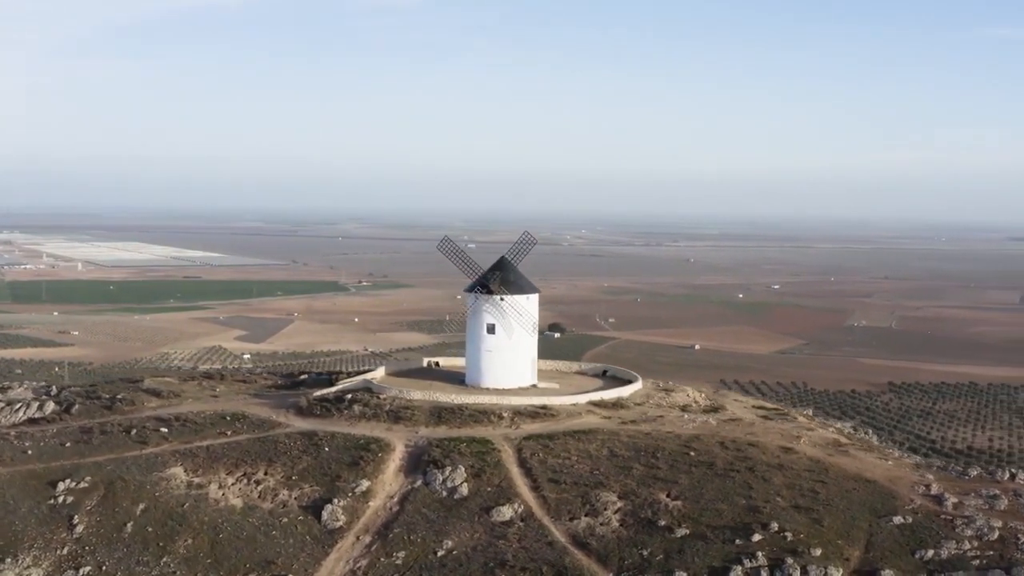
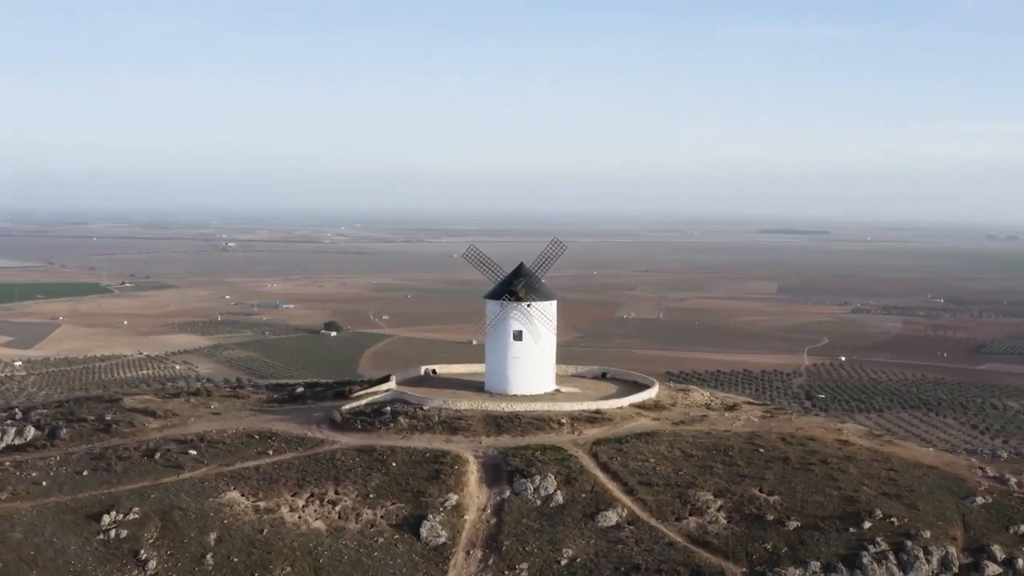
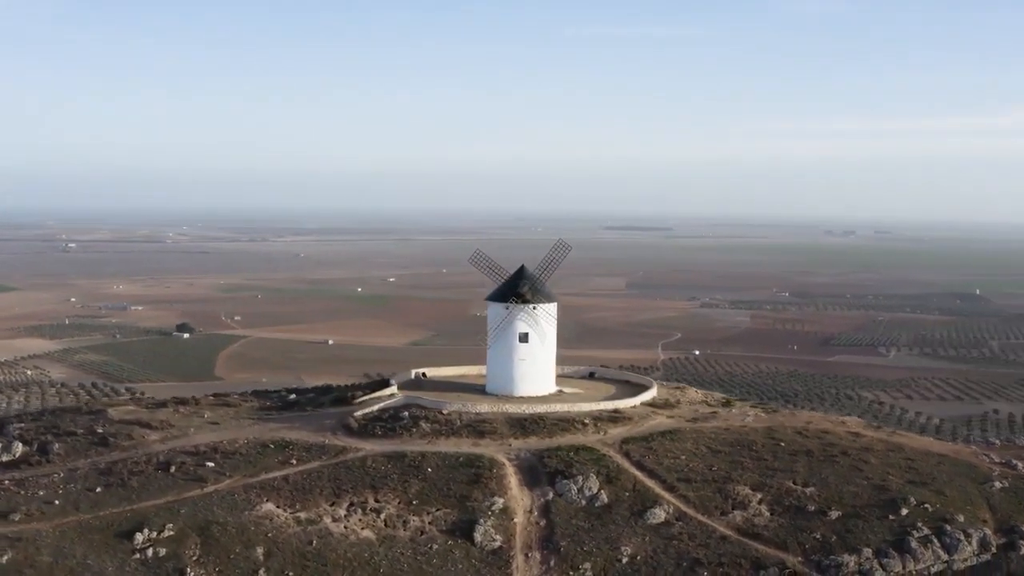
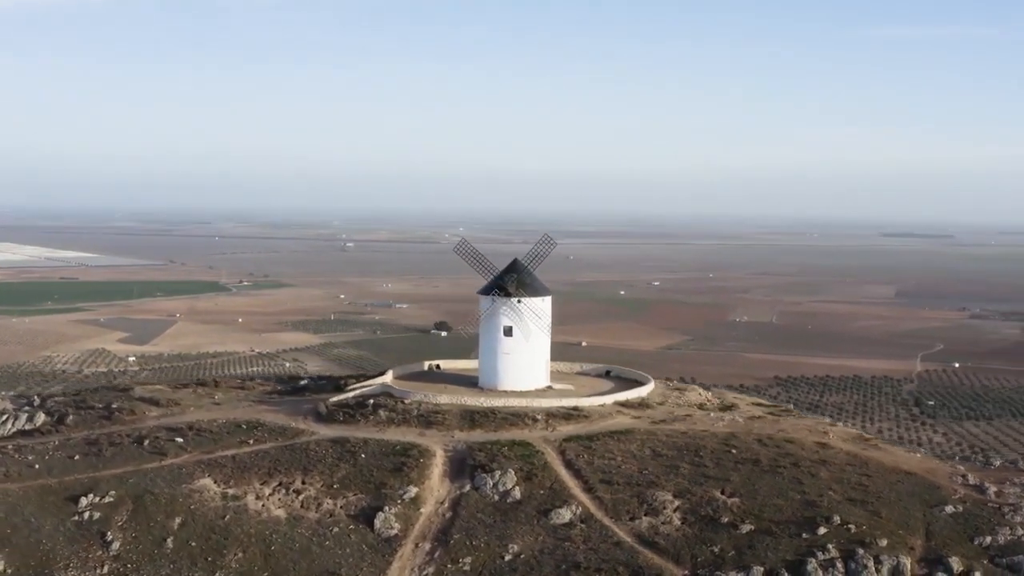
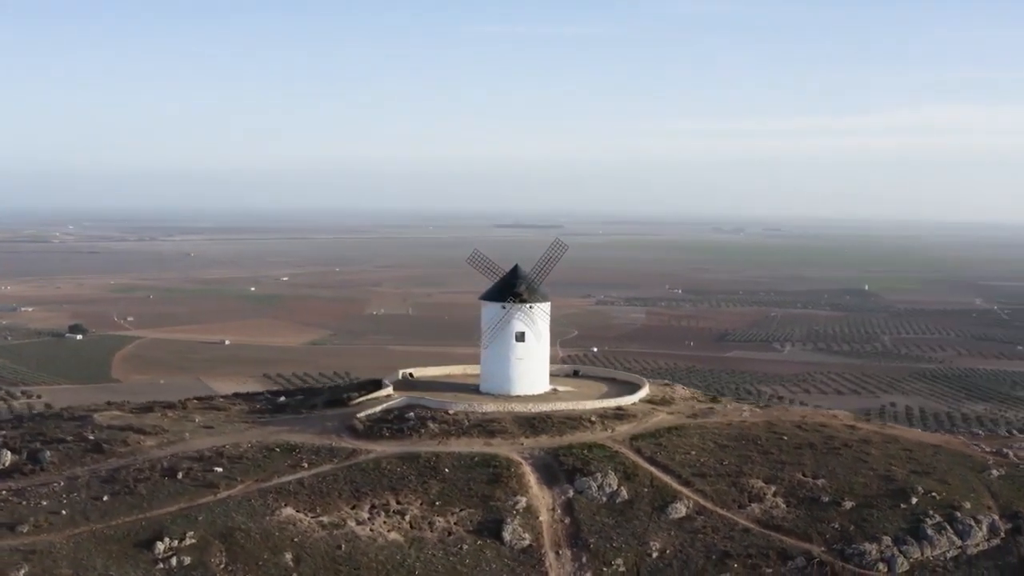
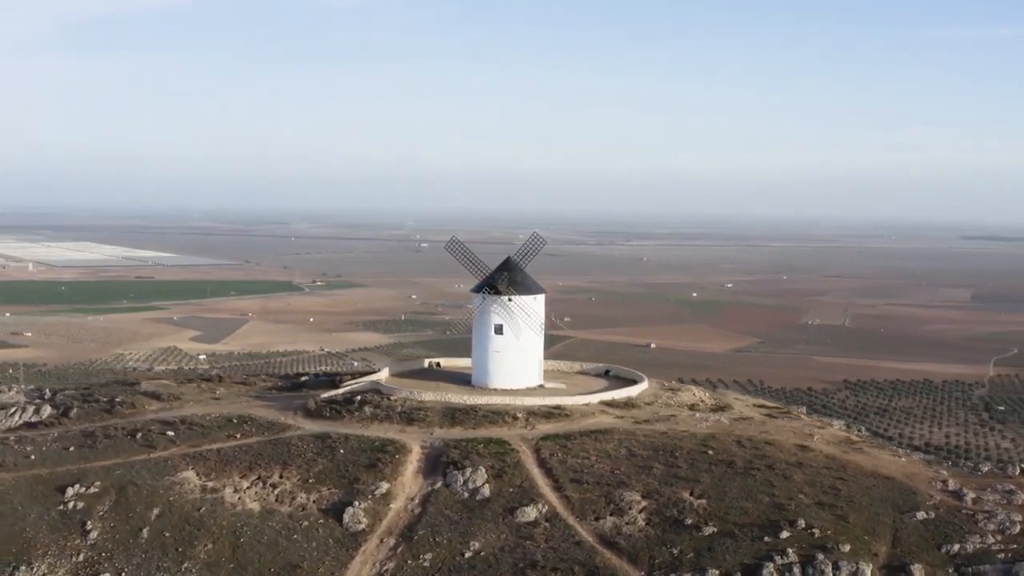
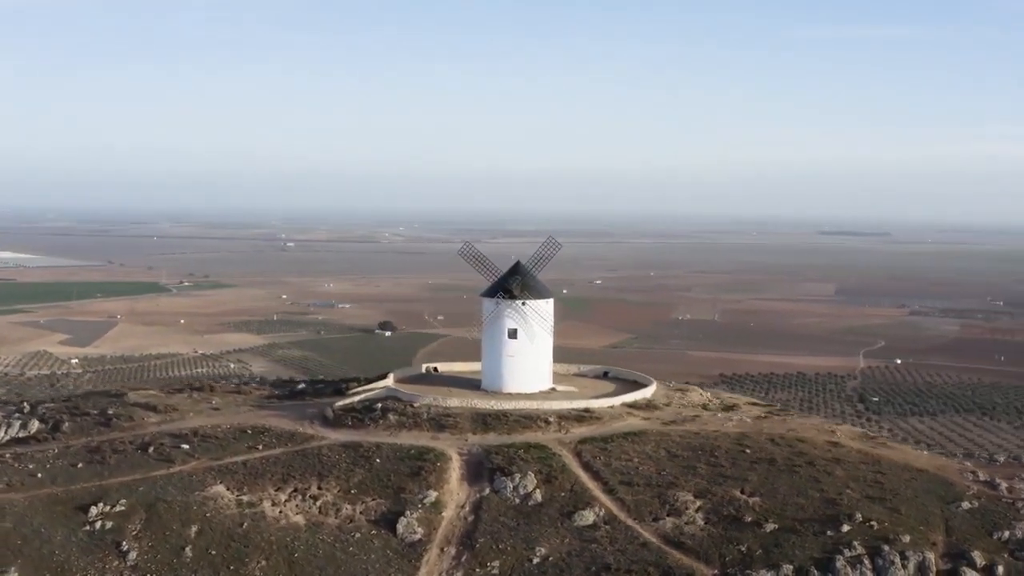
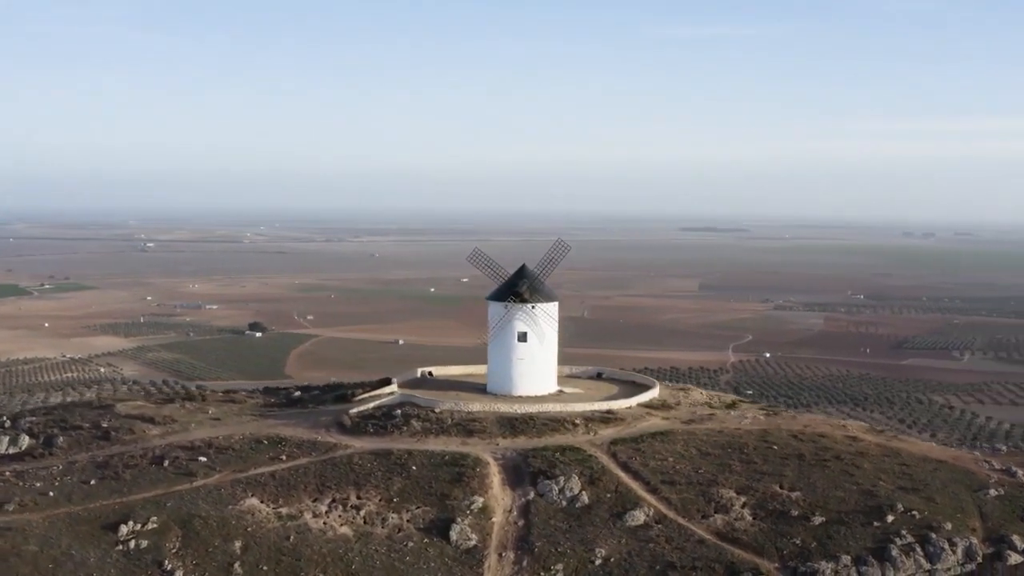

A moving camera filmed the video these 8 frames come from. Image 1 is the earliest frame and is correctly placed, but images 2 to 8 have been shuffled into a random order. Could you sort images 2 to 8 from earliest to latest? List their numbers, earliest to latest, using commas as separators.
6, 4, 7, 2, 8, 3, 5
